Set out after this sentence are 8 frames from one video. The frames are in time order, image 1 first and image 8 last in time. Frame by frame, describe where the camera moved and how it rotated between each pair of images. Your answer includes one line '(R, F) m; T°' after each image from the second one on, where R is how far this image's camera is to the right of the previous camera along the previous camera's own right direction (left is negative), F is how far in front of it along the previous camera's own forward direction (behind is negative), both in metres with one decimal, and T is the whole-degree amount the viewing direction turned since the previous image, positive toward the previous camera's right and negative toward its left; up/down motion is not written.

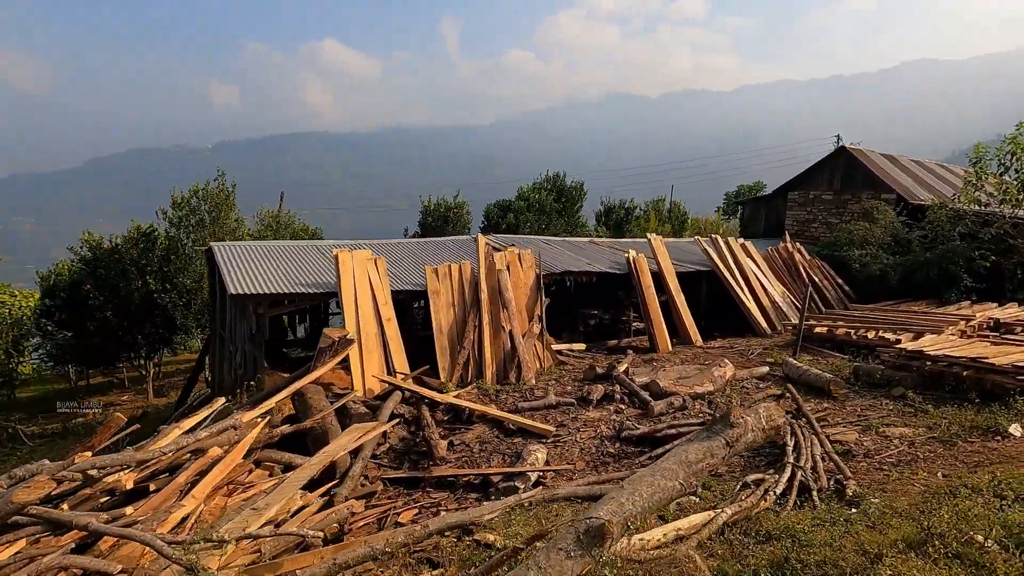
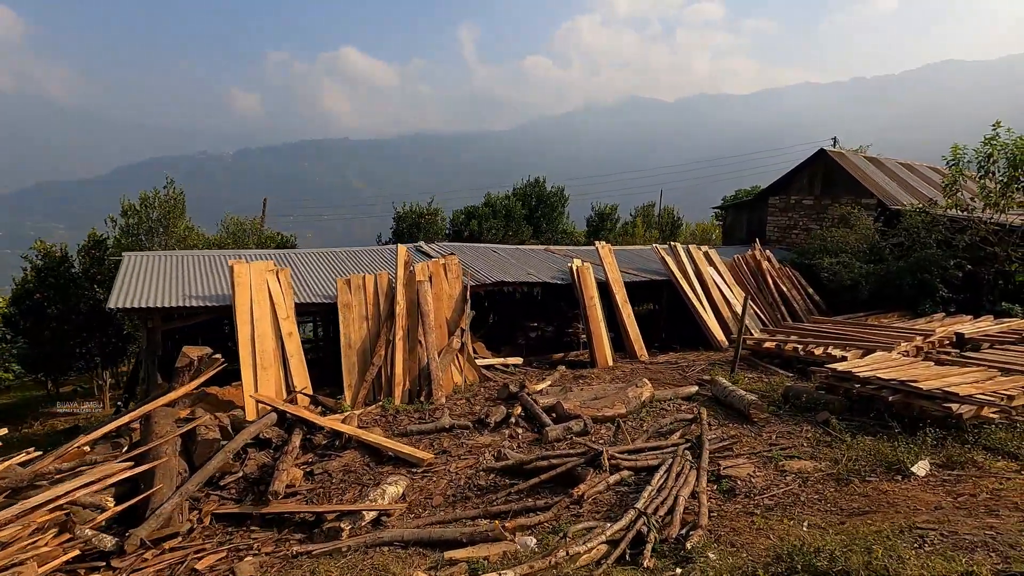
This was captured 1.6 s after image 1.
(+1.6, +0.5) m; -2°
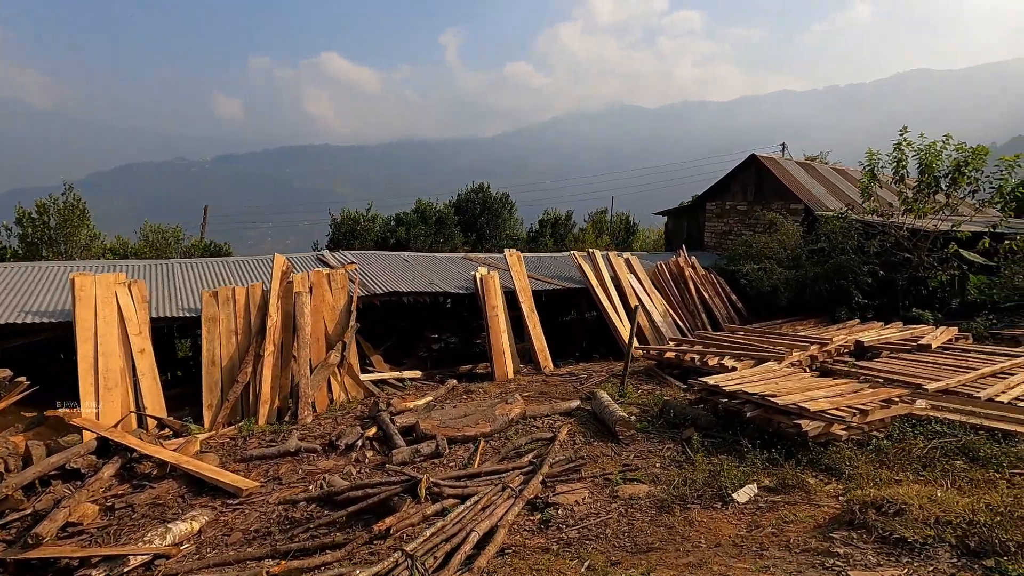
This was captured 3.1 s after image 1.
(+1.5, +0.4) m; +2°
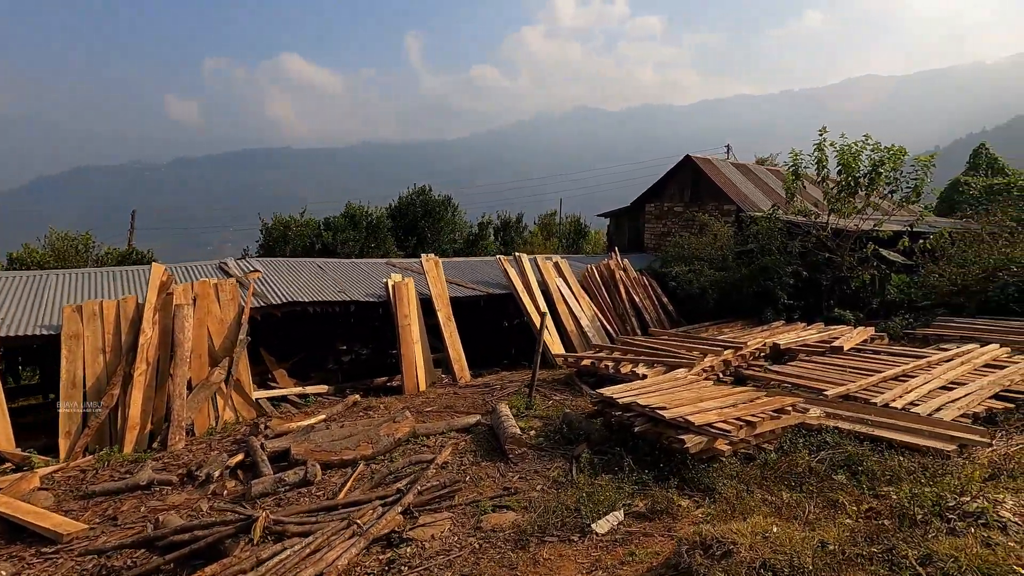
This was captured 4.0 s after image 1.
(+1.0, +0.4) m; +3°
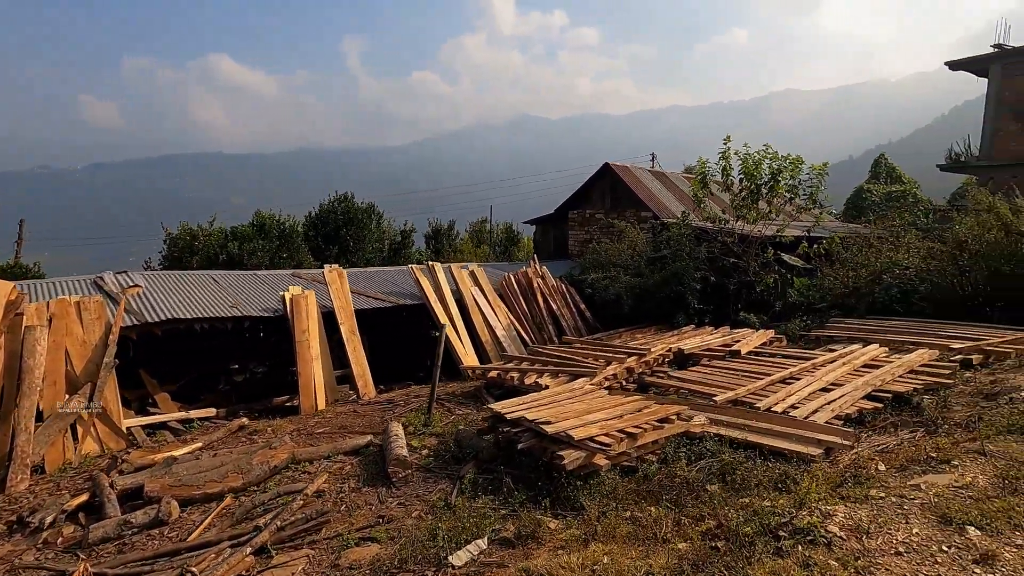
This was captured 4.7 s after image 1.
(+0.7, +0.2) m; +6°
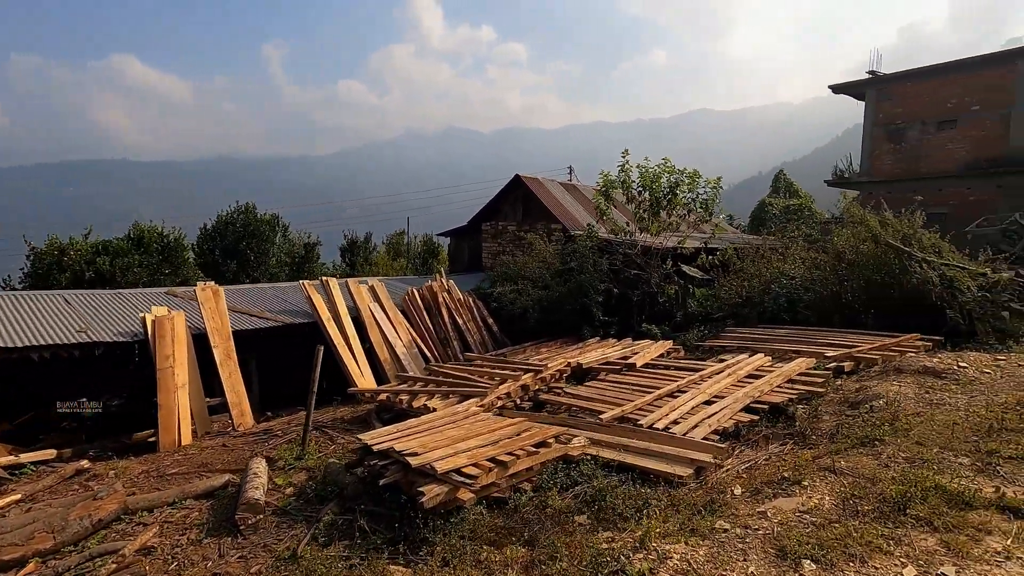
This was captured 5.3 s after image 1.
(+0.6, +0.3) m; +7°
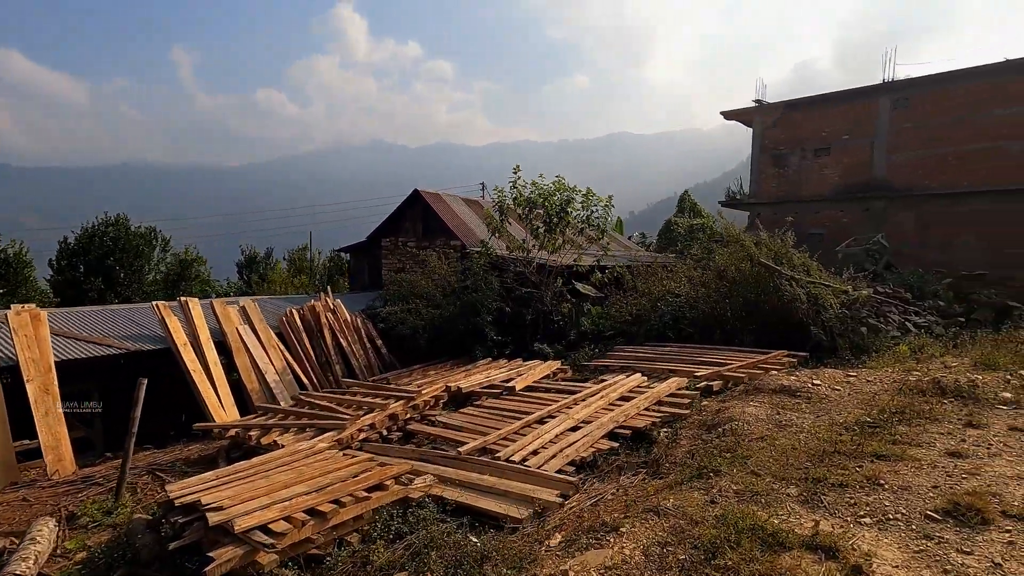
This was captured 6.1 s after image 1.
(+0.8, +0.4) m; +8°
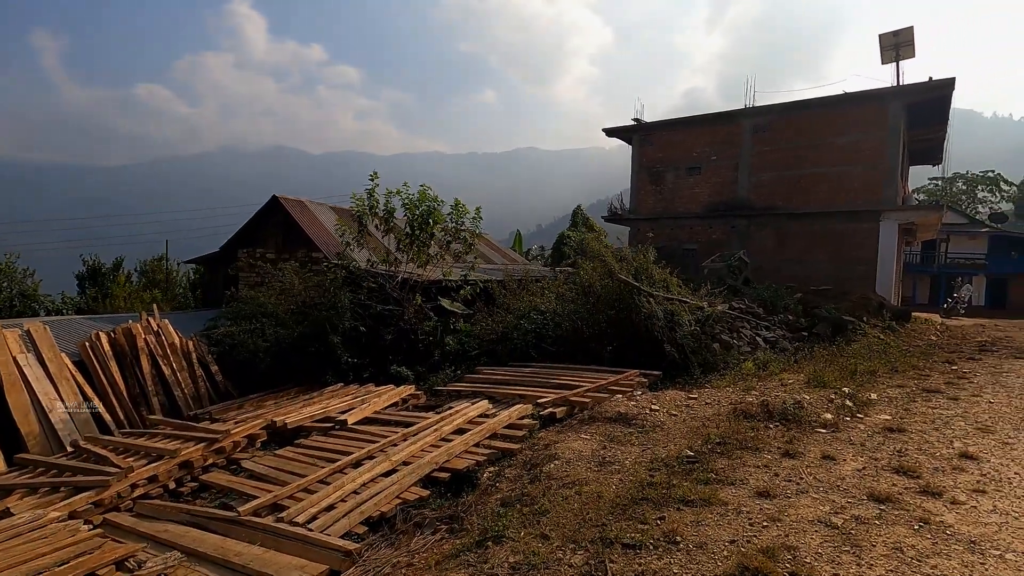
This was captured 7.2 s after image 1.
(+1.0, +0.6) m; +10°
